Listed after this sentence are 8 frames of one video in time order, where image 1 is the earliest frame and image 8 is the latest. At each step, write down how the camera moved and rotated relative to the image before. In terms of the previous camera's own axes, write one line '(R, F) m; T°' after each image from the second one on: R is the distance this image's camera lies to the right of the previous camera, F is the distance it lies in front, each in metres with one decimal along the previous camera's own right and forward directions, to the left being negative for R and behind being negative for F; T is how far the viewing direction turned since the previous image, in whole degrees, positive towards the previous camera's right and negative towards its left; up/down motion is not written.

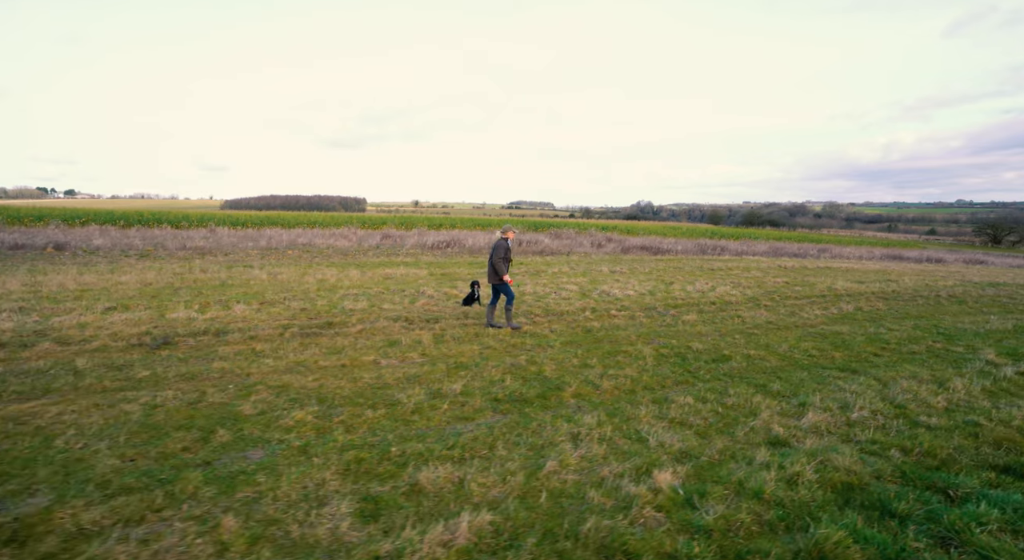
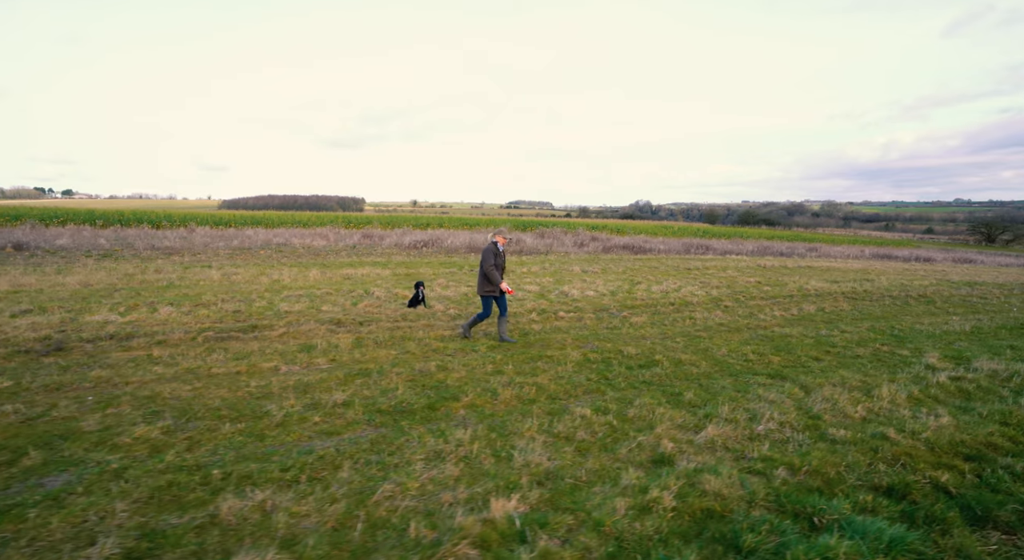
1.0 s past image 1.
(+1.2, +0.4) m; 0°
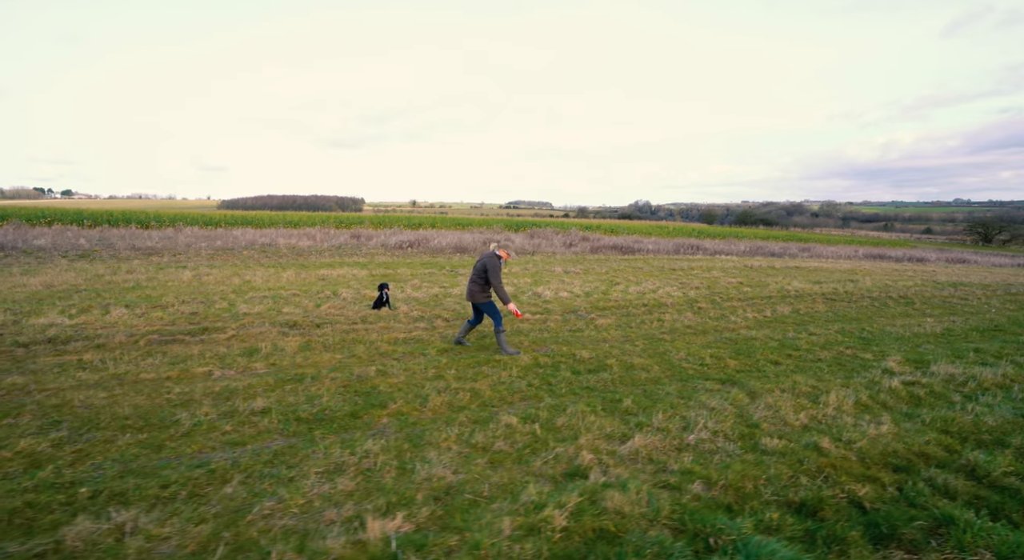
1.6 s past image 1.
(+0.7, +0.2) m; 0°
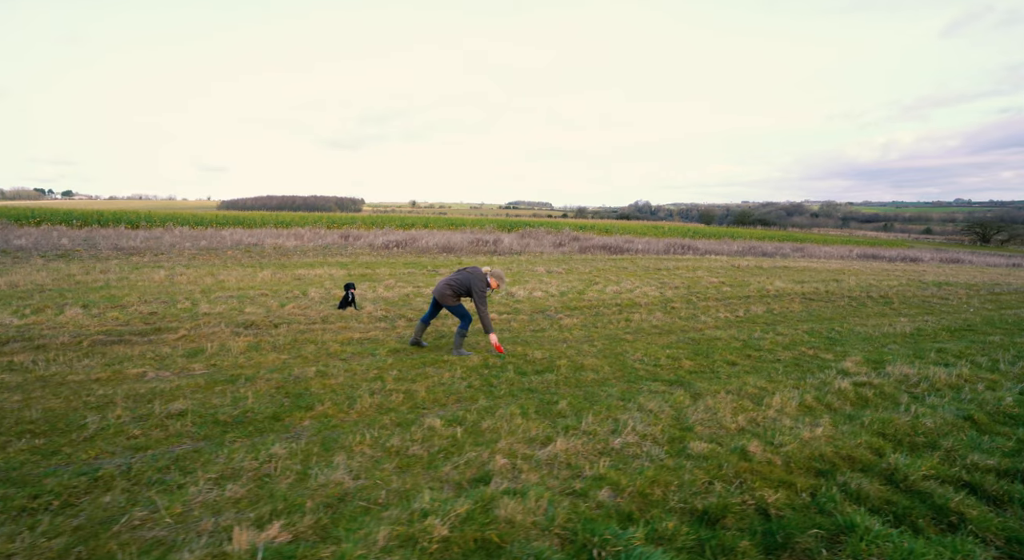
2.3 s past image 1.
(+0.7, +0.2) m; 0°
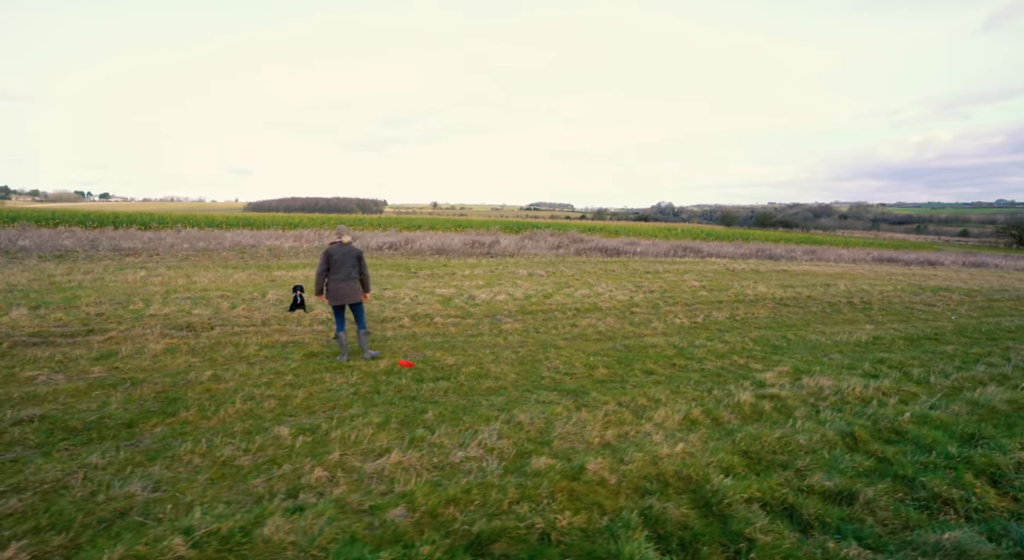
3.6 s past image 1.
(+1.6, +0.2) m; -2°
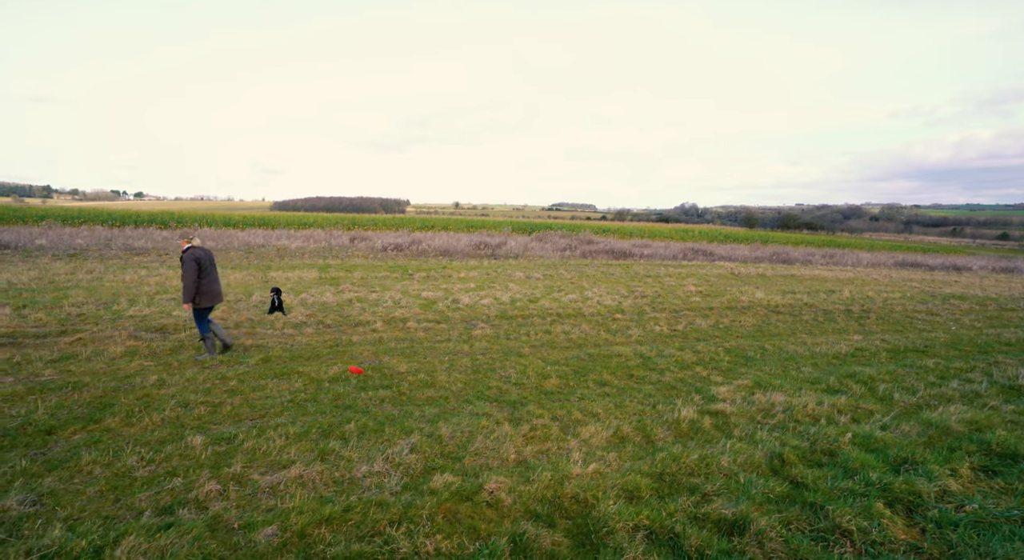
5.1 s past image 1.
(+1.0, +0.1) m; -2°
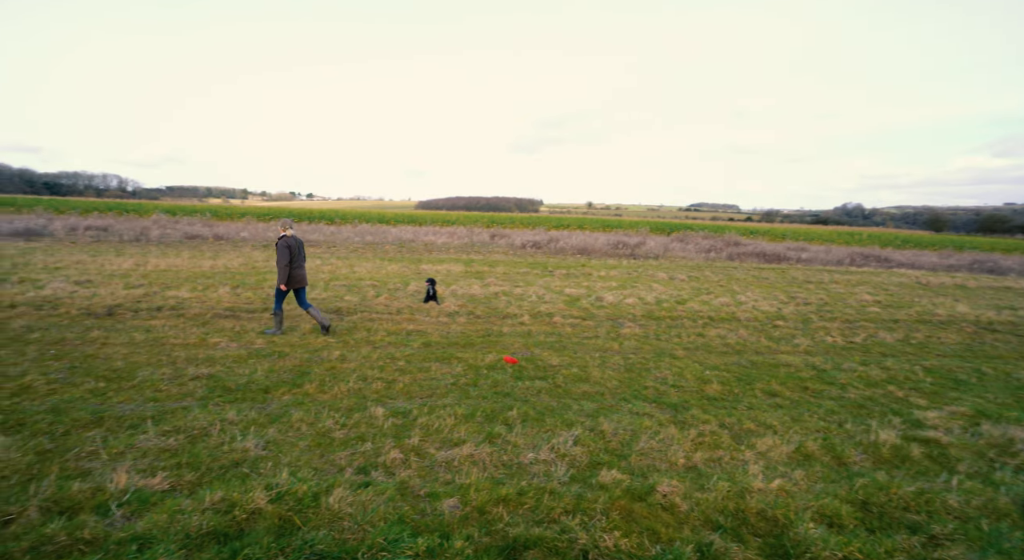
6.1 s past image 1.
(-0.4, 0.0) m; -14°
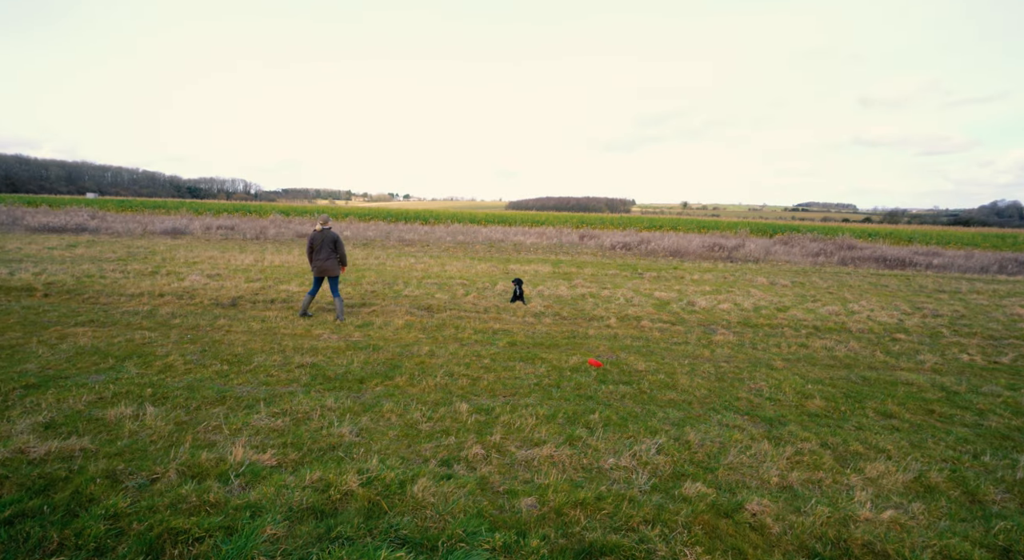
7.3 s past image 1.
(0.0, 0.0) m; -9°
